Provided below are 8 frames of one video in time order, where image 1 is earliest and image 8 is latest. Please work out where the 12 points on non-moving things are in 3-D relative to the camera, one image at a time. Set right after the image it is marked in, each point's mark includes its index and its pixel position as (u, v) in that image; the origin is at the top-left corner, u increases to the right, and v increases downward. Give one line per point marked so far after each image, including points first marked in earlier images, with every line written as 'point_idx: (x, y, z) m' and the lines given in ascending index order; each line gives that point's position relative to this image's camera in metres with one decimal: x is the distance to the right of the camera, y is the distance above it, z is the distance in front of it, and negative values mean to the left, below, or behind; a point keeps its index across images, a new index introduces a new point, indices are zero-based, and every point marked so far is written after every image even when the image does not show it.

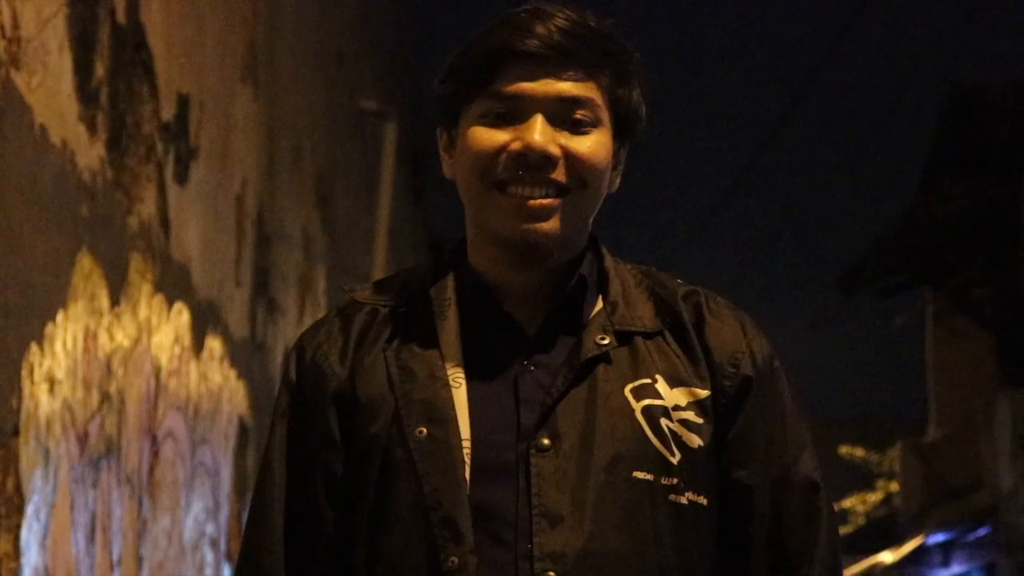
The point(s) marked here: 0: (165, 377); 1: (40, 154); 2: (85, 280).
0: (-0.6, -0.1, +2.6) m
1: (-0.6, +0.2, +2.0) m
2: (-0.6, 0.0, +2.2) m
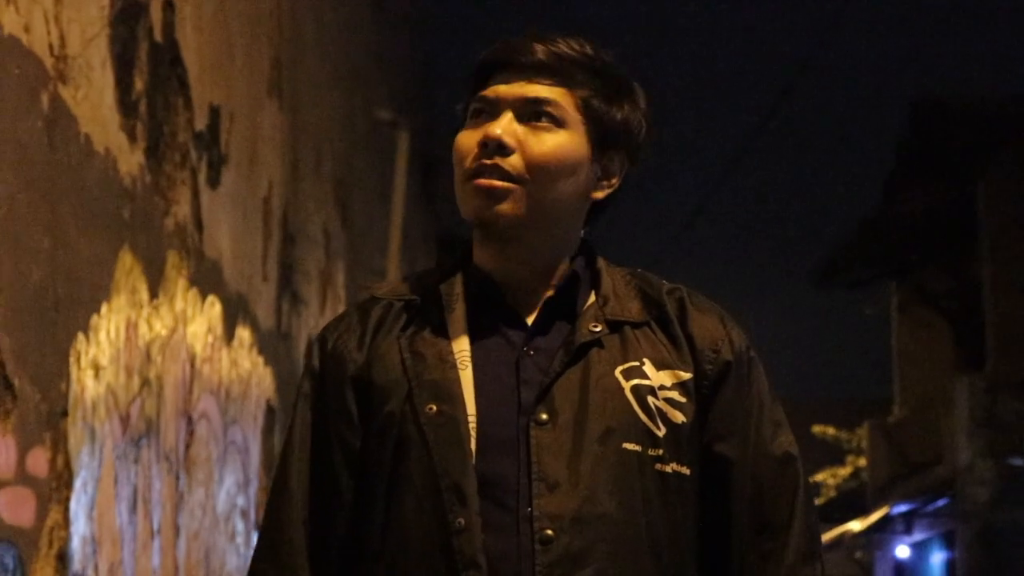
0: (-0.6, -0.1, +2.8) m
1: (-0.6, +0.2, +2.2) m
2: (-0.6, 0.0, +2.4) m
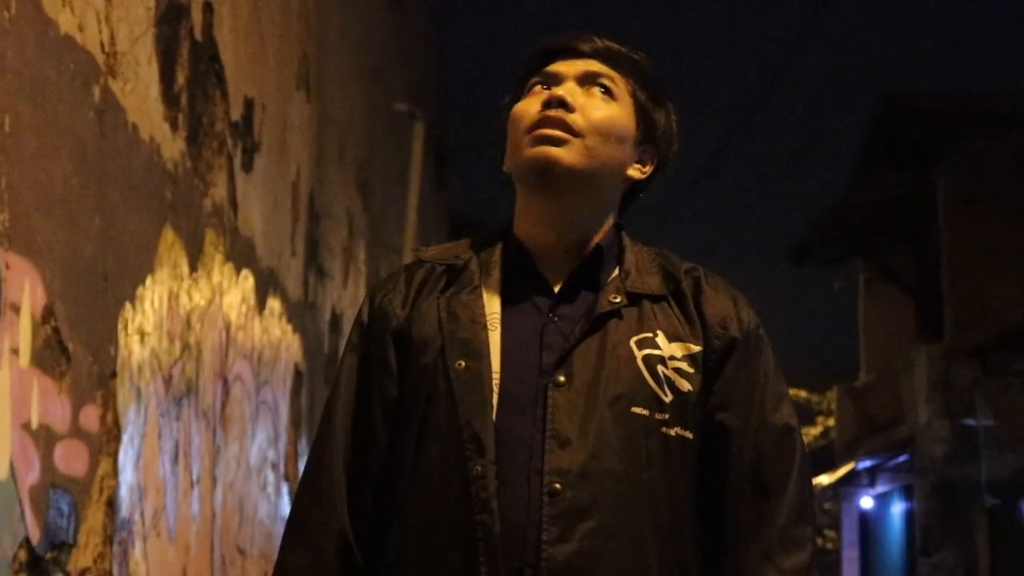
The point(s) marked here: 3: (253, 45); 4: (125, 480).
0: (-0.6, -0.1, +3.0) m
1: (-0.6, +0.2, +2.4) m
2: (-0.6, +0.1, +2.6) m
3: (-0.5, +0.5, +3.1) m
4: (-0.6, -0.3, +2.4) m
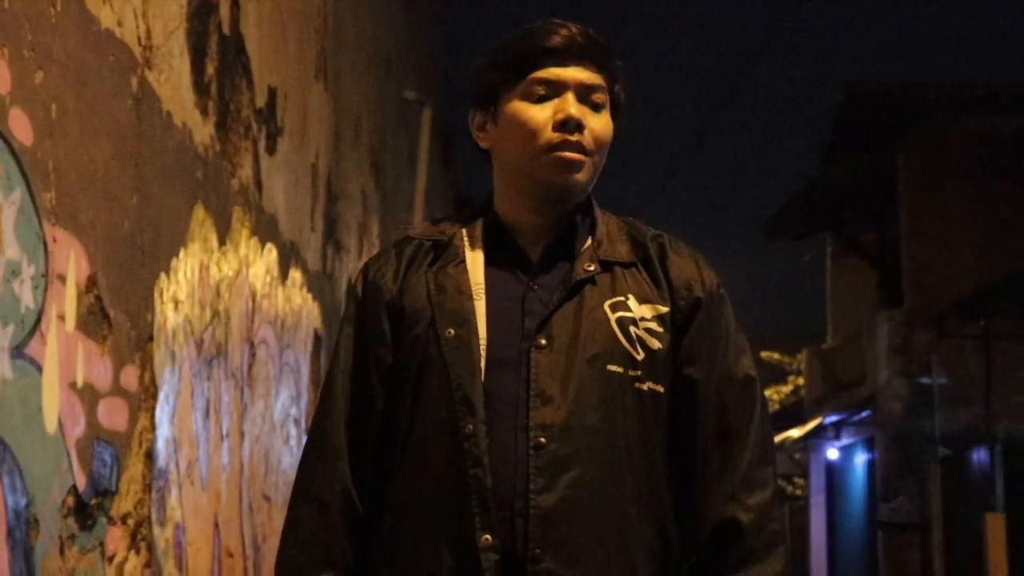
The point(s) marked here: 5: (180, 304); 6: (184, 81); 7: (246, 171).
0: (-0.6, 0.0, +3.3) m
1: (-0.6, +0.3, +2.7) m
2: (-0.6, +0.1, +2.8) m
3: (-0.5, +0.6, +3.3) m
4: (-0.6, -0.3, +2.7) m
5: (-0.6, 0.0, +2.7) m
6: (-0.6, +0.4, +2.7) m
7: (-0.6, +0.2, +3.1) m
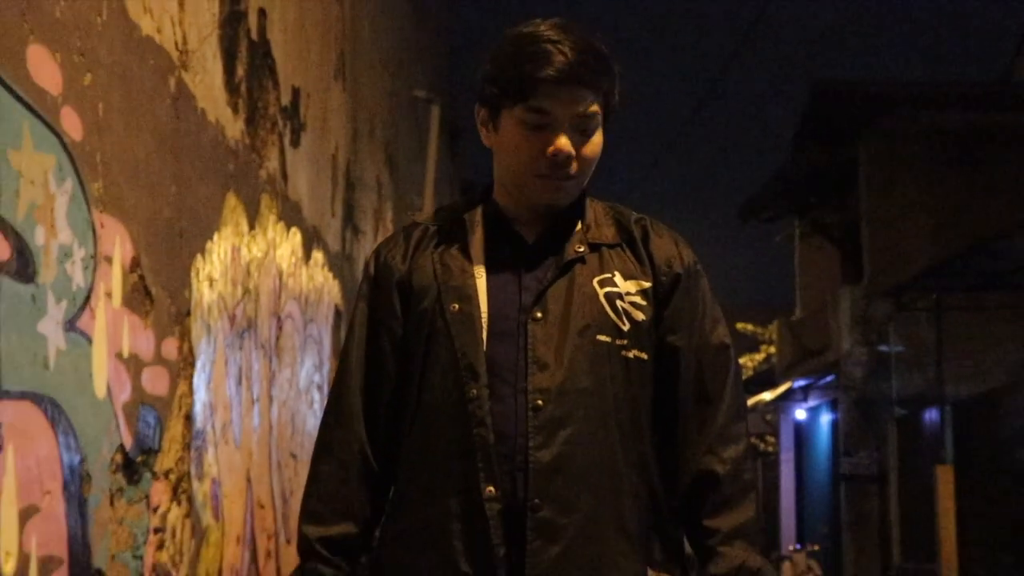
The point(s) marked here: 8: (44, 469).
0: (-0.5, 0.0, +3.5) m
1: (-0.6, +0.3, +2.9) m
2: (-0.6, +0.2, +3.1) m
3: (-0.5, +0.6, +3.6) m
4: (-0.6, -0.2, +2.9) m
5: (-0.6, 0.0, +3.0) m
6: (-0.6, +0.4, +3.0) m
7: (-0.6, +0.3, +3.4) m
8: (-0.8, -0.3, +2.5) m
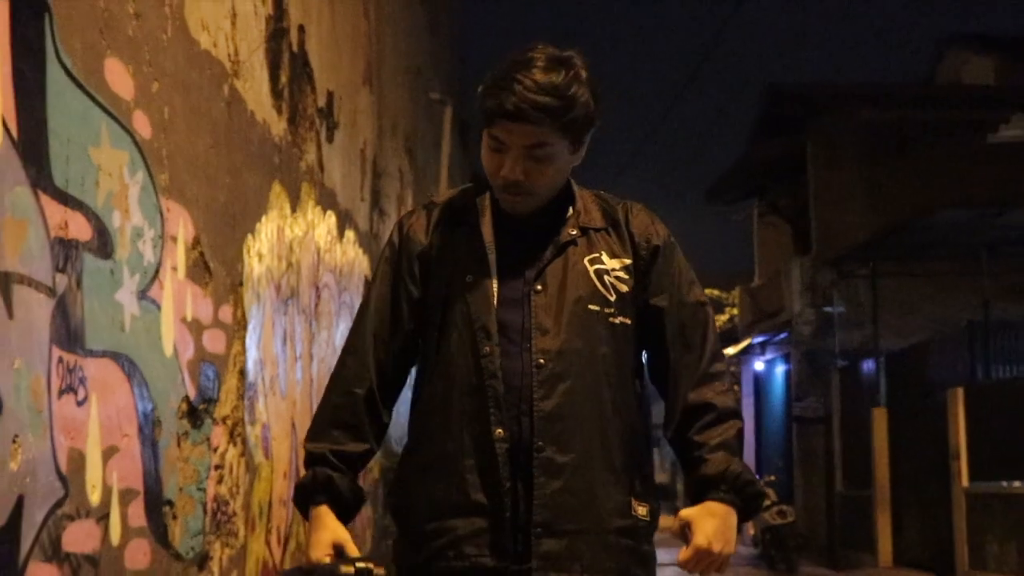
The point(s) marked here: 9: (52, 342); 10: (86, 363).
0: (-0.5, +0.1, +4.0) m
1: (-0.6, +0.4, +3.4) m
2: (-0.6, +0.2, +3.6) m
3: (-0.5, +0.7, +4.1) m
4: (-0.6, -0.2, +3.4) m
5: (-0.6, +0.1, +3.5) m
6: (-0.6, +0.5, +3.5) m
7: (-0.5, +0.4, +3.9) m
8: (-0.8, -0.3, +3.0) m
9: (-0.9, -0.1, +2.7) m
10: (-0.8, -0.1, +2.8) m
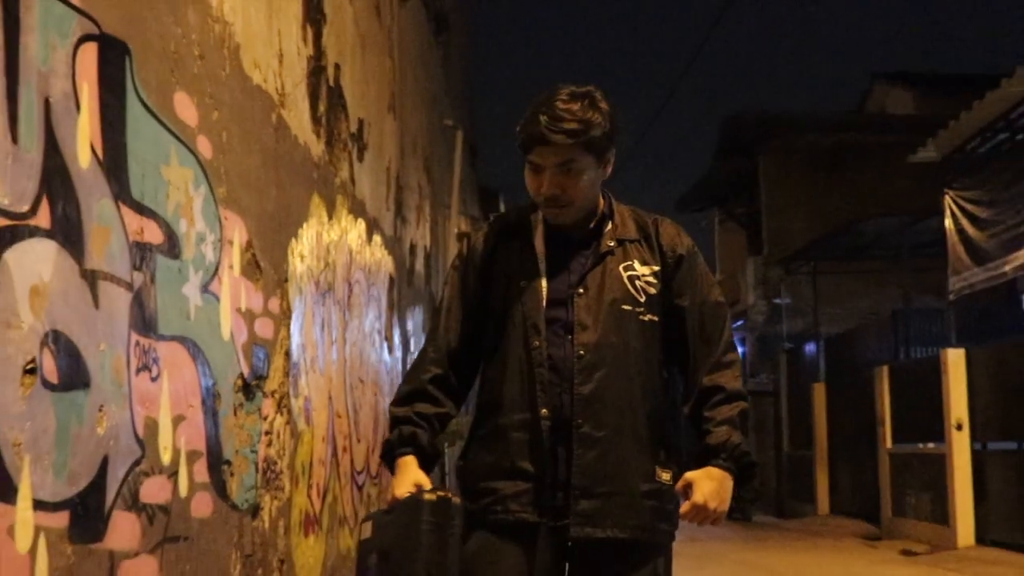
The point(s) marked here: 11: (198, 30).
0: (-0.5, +0.1, +4.7) m
1: (-0.6, +0.4, +4.1) m
2: (-0.6, +0.2, +4.2) m
3: (-0.5, +0.7, +4.7) m
4: (-0.6, -0.1, +4.1) m
5: (-0.6, +0.1, +4.1) m
6: (-0.6, +0.5, +4.1) m
7: (-0.5, +0.4, +4.5) m
8: (-0.8, -0.2, +3.6) m
9: (-0.9, -0.1, +3.4) m
10: (-0.8, -0.1, +3.5) m
11: (-0.8, +0.6, +3.7) m
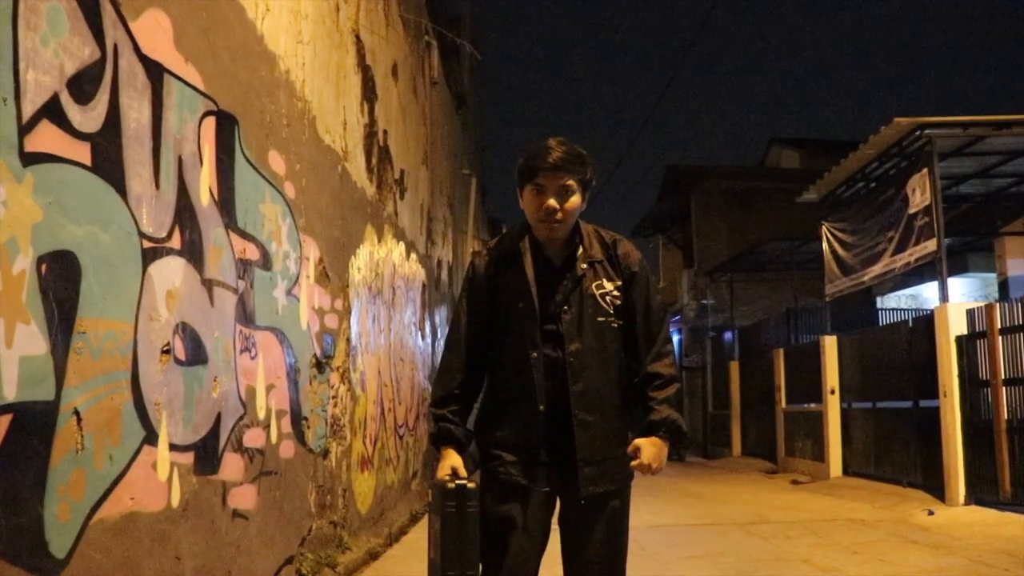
0: (-0.5, +0.1, +6.1) m
1: (-0.6, +0.4, +5.5) m
2: (-0.6, +0.2, +5.7) m
3: (-0.5, +0.7, +6.1) m
4: (-0.6, -0.2, +5.5) m
5: (-0.6, +0.1, +5.6) m
6: (-0.6, +0.5, +5.6) m
7: (-0.5, +0.4, +5.9) m
8: (-0.8, -0.3, +5.1) m
9: (-0.9, -0.1, +4.8) m
10: (-0.8, -0.1, +4.9) m
11: (-0.8, +0.6, +5.2) m
